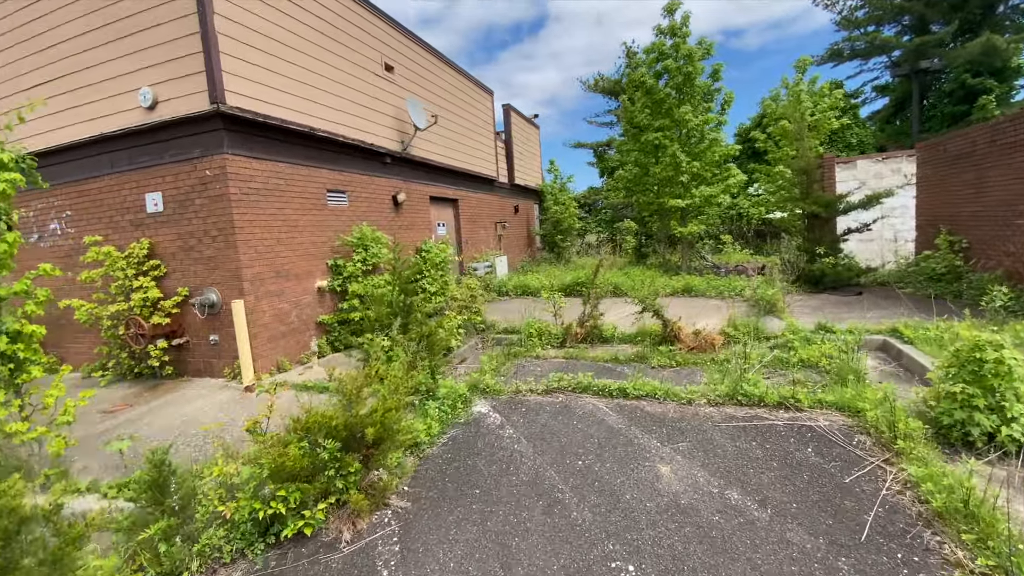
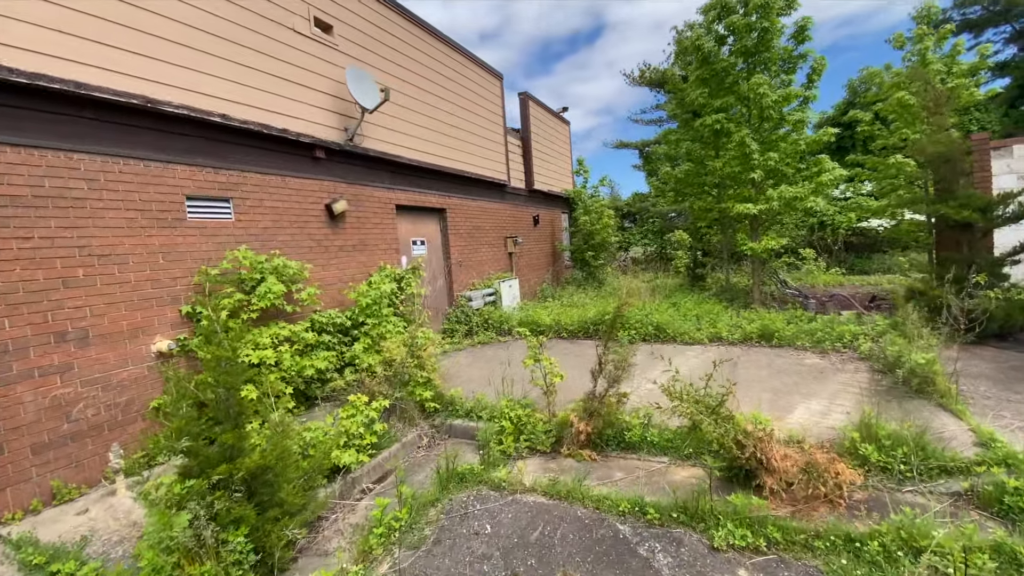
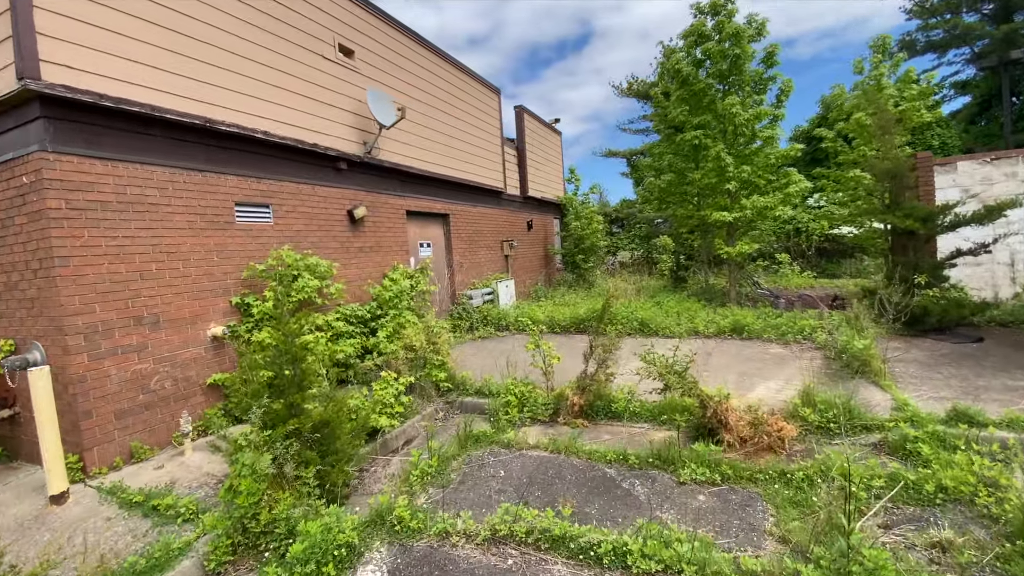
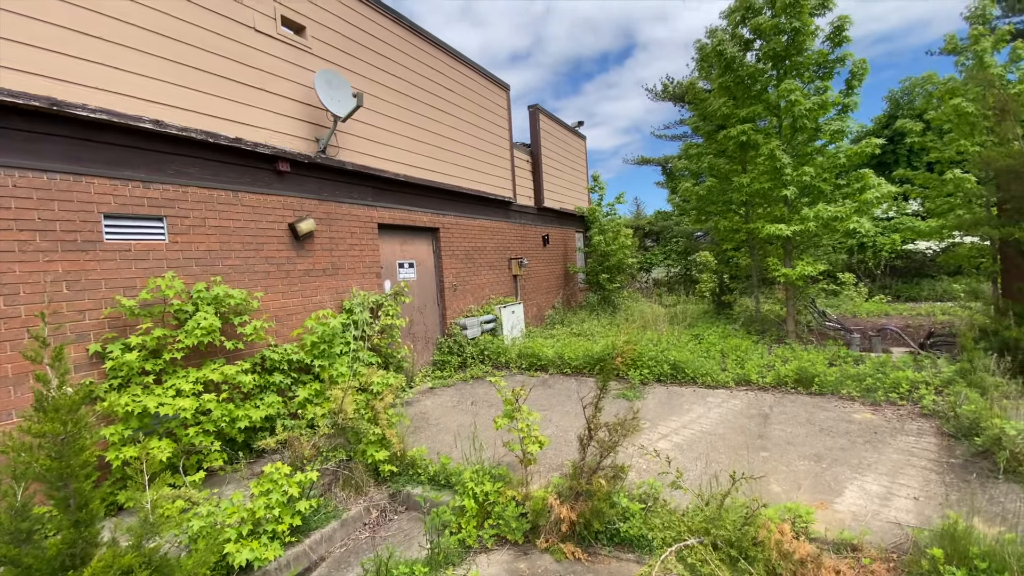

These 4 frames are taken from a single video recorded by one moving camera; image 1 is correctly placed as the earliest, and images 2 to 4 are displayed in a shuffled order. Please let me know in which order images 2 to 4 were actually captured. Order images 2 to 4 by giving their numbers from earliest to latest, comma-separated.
3, 2, 4
